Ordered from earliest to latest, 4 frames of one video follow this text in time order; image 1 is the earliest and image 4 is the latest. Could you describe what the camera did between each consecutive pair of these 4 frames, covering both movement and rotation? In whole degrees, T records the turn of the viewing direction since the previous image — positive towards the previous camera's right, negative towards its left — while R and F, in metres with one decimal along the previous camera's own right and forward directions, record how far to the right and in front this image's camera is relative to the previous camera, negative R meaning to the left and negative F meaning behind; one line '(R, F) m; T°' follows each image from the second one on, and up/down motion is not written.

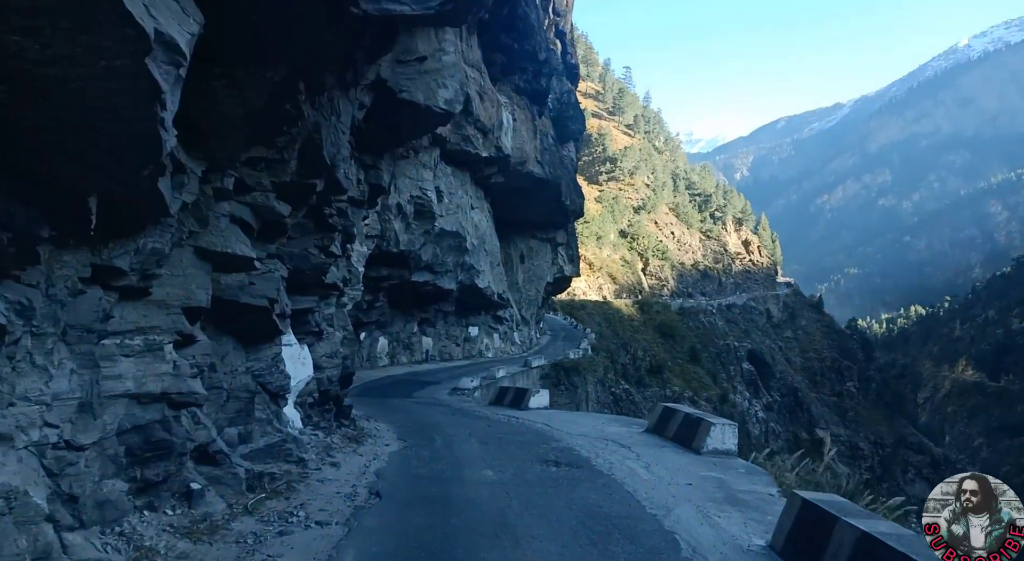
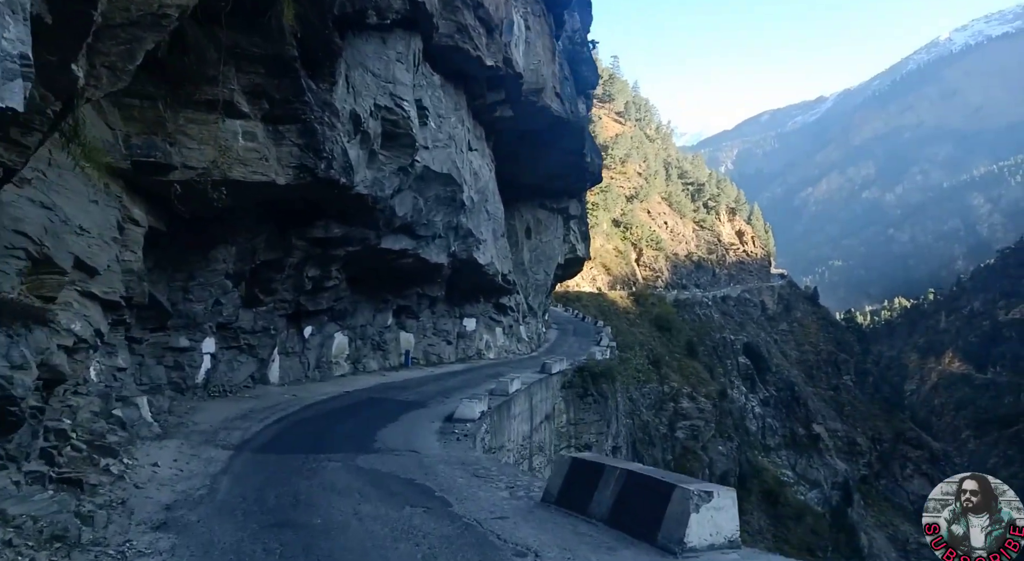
(-0.9, +9.8) m; +1°
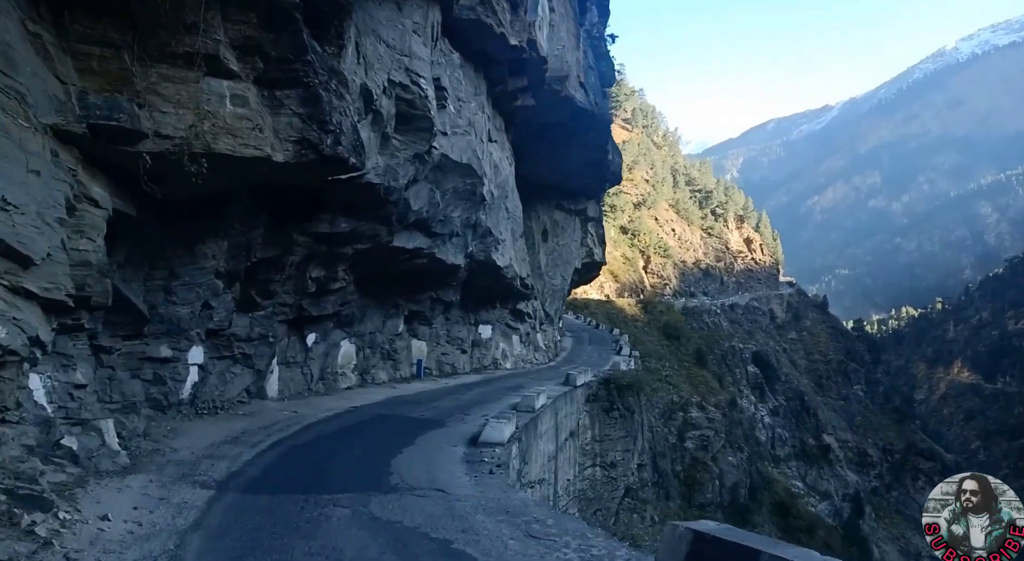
(-0.5, +2.1) m; 0°
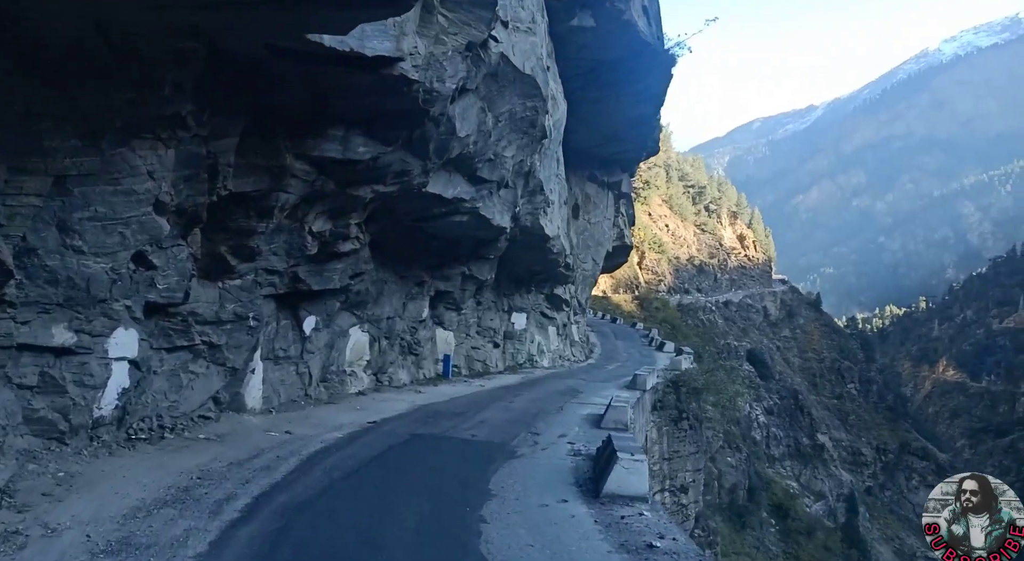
(-1.5, +5.2) m; +1°
